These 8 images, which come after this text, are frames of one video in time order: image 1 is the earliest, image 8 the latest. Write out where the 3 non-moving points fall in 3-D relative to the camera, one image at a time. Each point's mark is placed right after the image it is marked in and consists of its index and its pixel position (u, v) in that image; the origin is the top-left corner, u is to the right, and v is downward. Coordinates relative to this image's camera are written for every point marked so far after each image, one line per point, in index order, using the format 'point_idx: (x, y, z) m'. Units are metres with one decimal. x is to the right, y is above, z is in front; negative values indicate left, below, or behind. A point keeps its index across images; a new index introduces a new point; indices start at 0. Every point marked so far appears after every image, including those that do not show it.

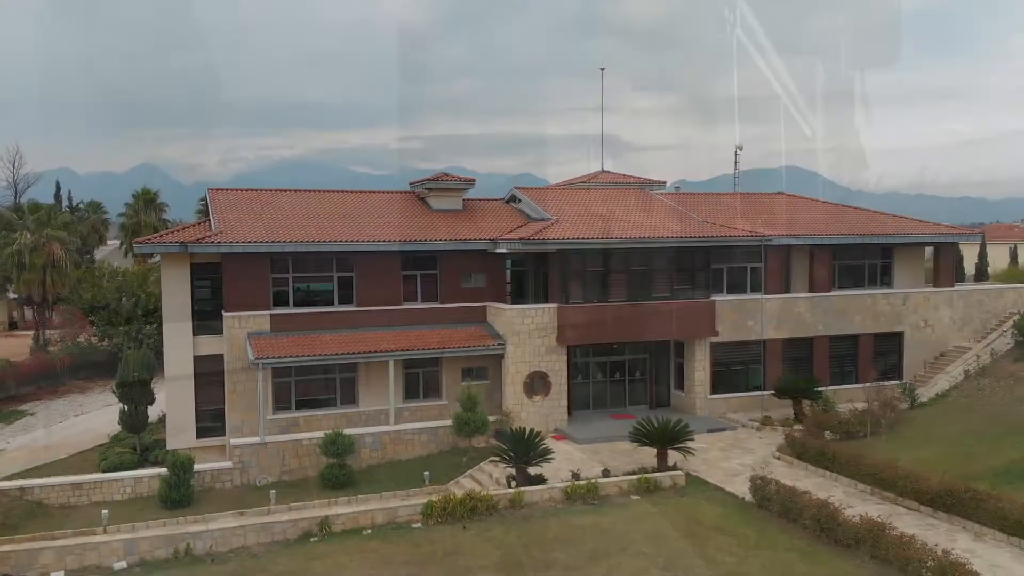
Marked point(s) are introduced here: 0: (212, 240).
0: (-3.6, +0.6, +9.9) m
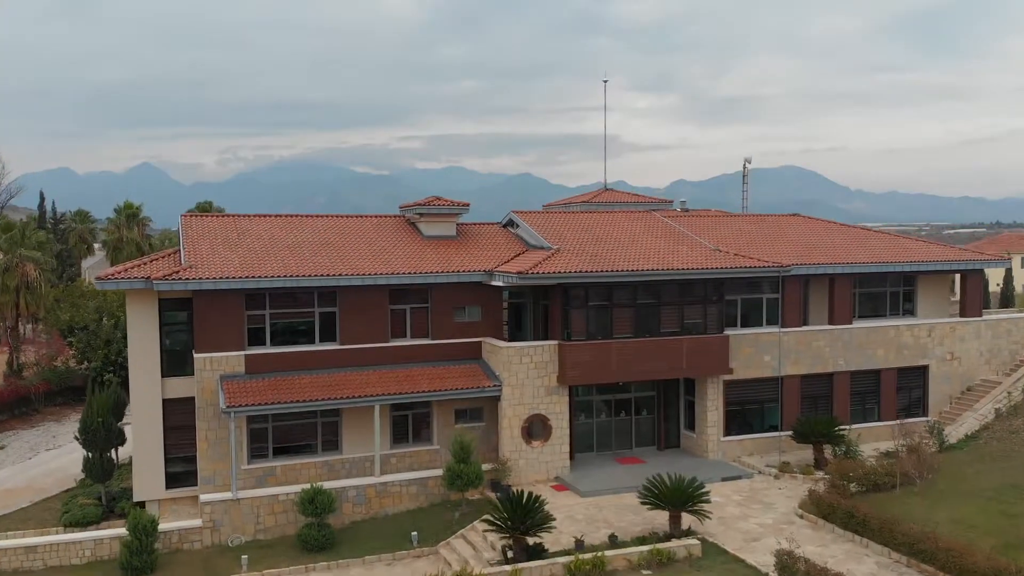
0: (-3.7, +0.1, +9.1) m
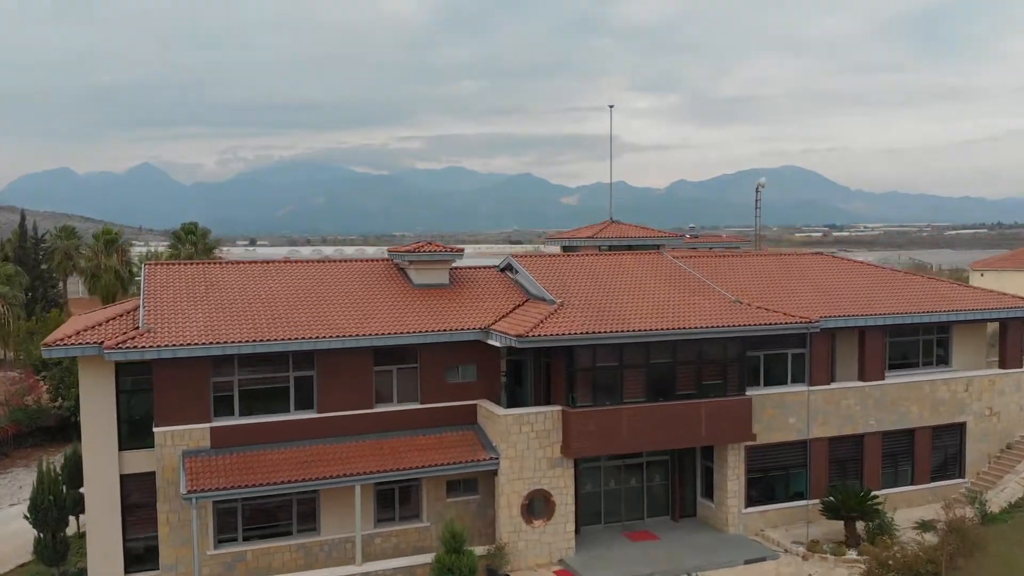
0: (-3.7, -0.5, +8.1) m
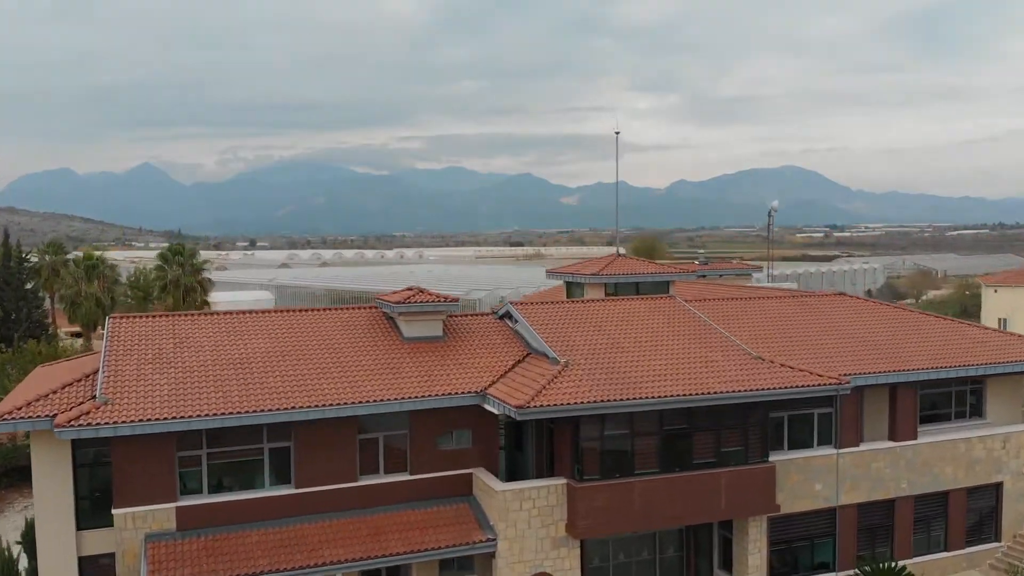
0: (-3.7, -1.1, +7.3) m
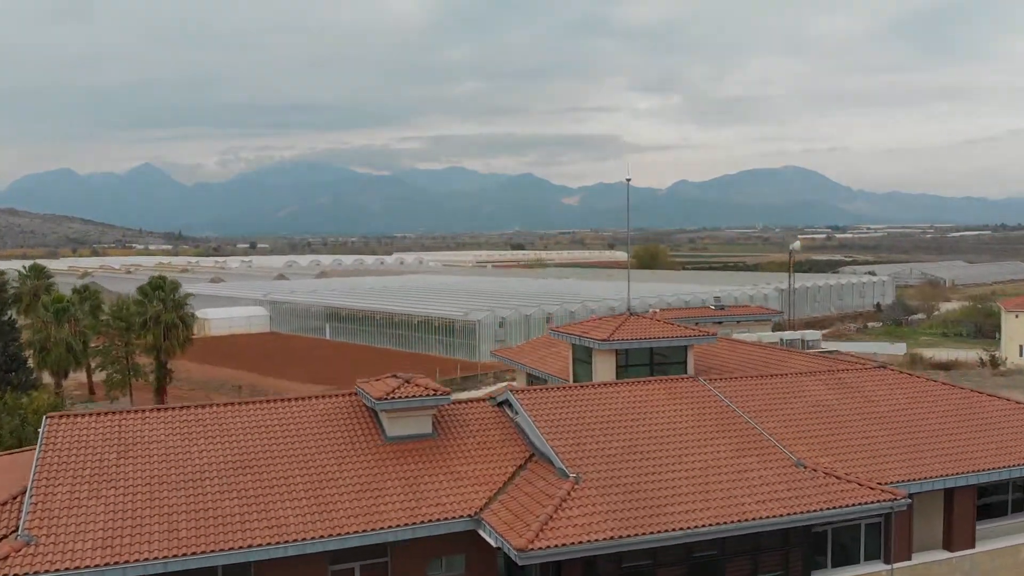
0: (-3.7, -2.0, +6.0) m
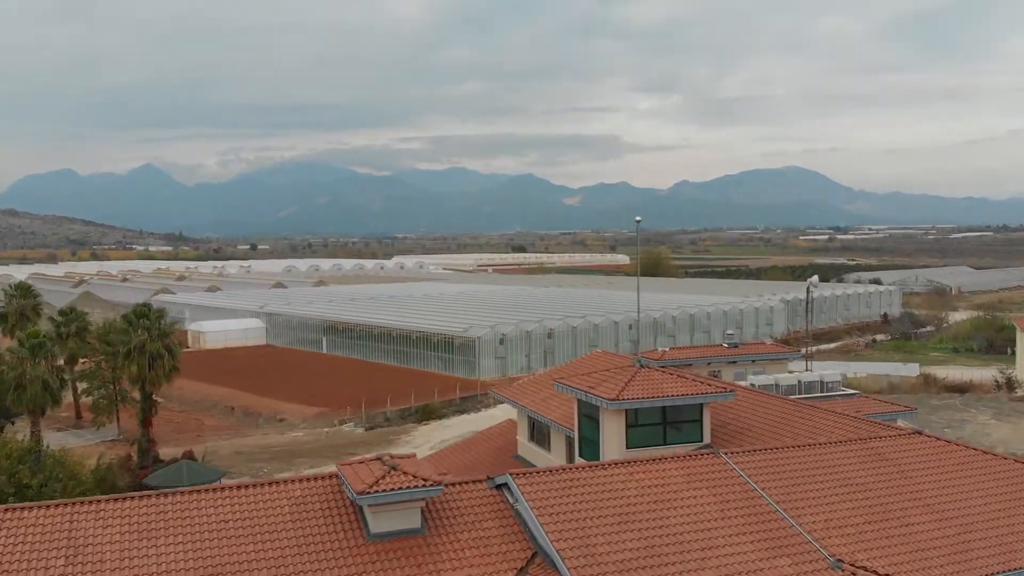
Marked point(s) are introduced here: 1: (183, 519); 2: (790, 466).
0: (-3.7, -2.7, +5.1) m
1: (-2.9, -1.9, +7.1) m
2: (+3.0, -1.8, +8.5) m
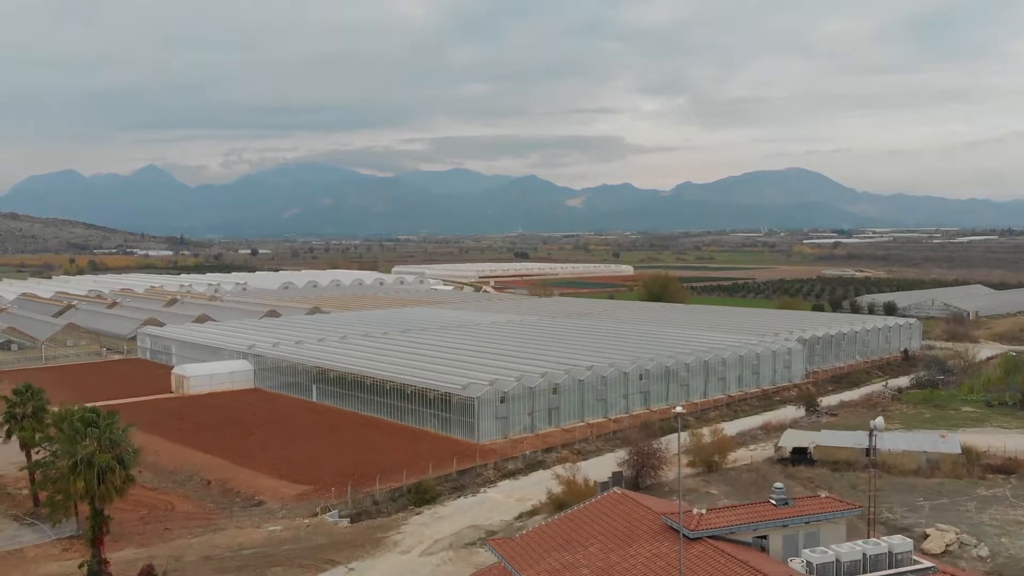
0: (-3.7, -4.9, +2.6) m
1: (-2.8, -4.1, +4.5) m
2: (+3.0, -4.0, +6.0) m
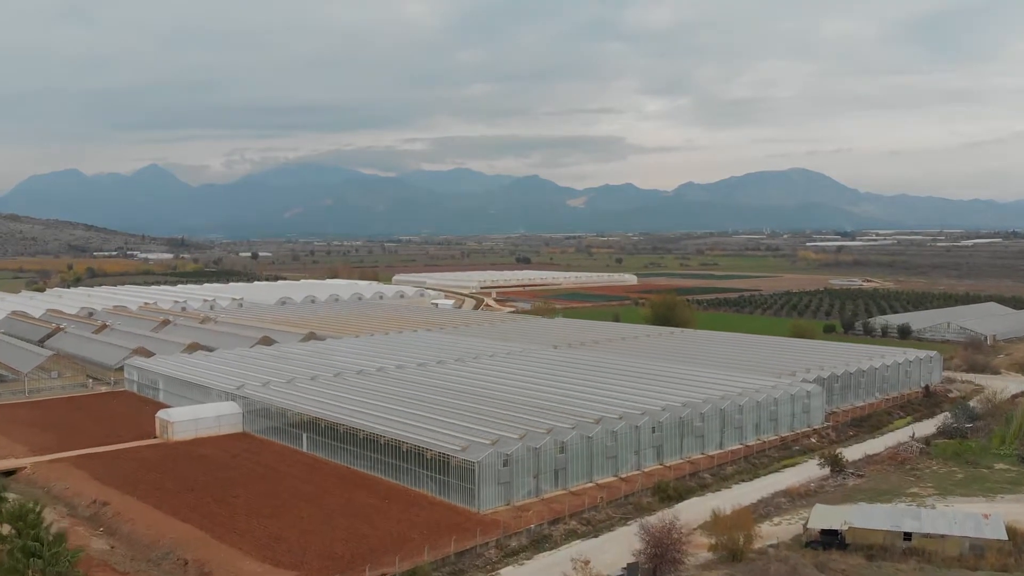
0: (-3.6, -6.9, +0.3) m
1: (-2.8, -6.2, +2.3) m
2: (+3.1, -6.0, +3.7) m
